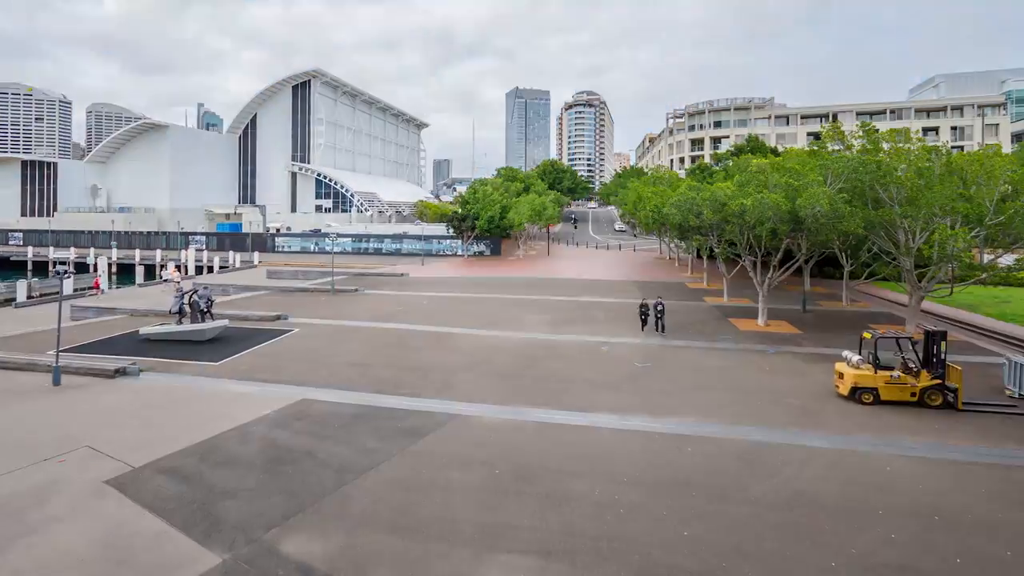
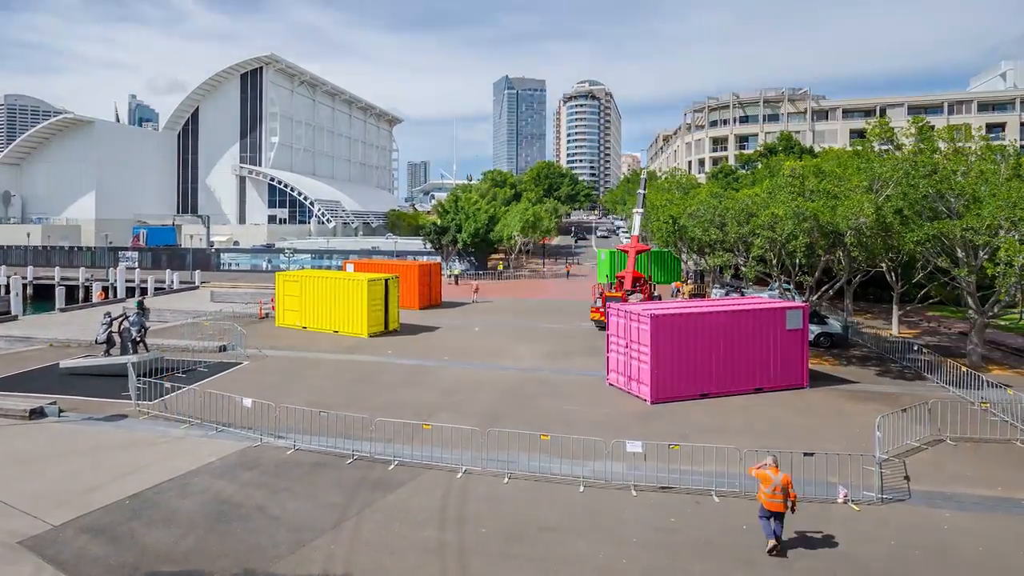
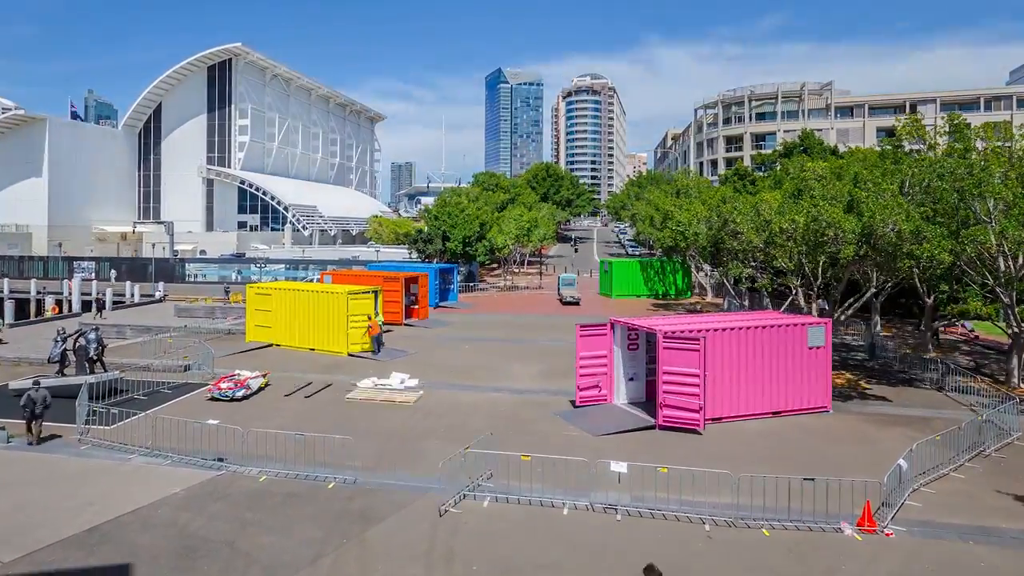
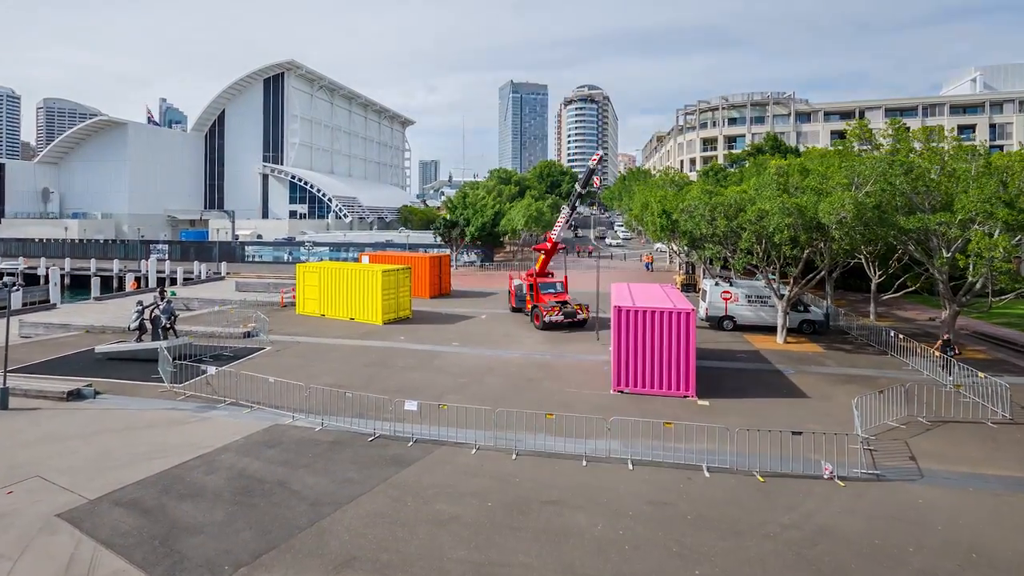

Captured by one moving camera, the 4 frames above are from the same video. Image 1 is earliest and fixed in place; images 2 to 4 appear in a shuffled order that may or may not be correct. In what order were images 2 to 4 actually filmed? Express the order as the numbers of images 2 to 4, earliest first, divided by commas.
4, 2, 3
